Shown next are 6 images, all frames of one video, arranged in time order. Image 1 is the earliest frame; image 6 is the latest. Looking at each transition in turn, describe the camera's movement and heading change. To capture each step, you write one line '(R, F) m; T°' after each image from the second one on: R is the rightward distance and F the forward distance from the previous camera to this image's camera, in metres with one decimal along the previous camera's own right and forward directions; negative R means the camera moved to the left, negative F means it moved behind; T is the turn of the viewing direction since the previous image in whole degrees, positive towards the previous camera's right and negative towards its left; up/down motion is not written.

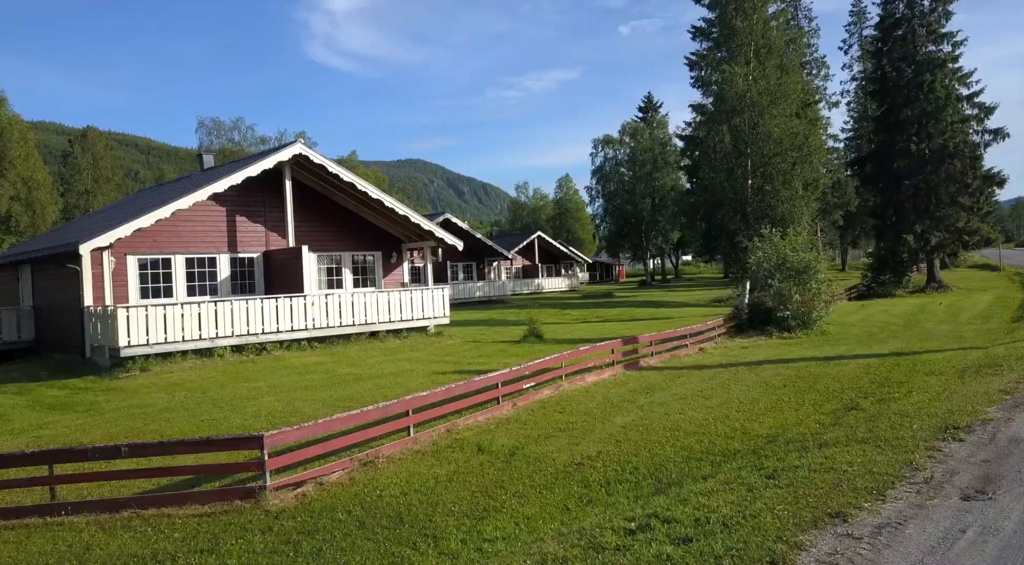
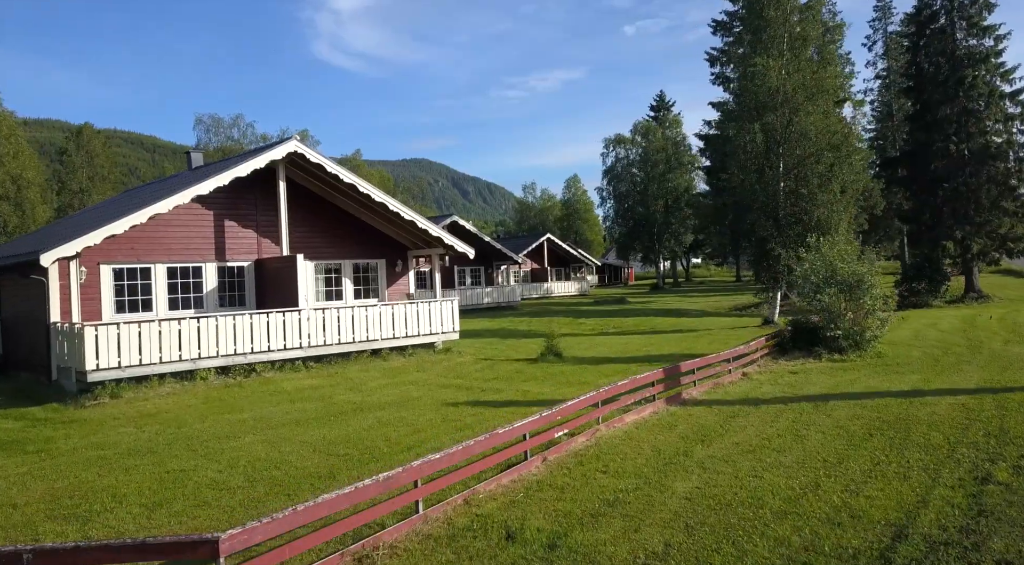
(-0.3, +1.7) m; 0°
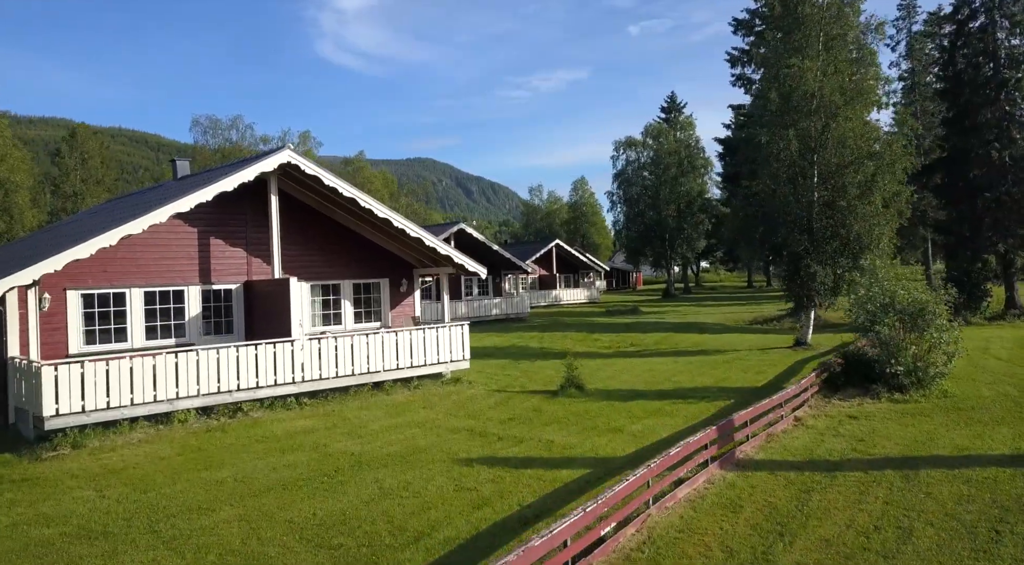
(-0.3, +1.7) m; 0°
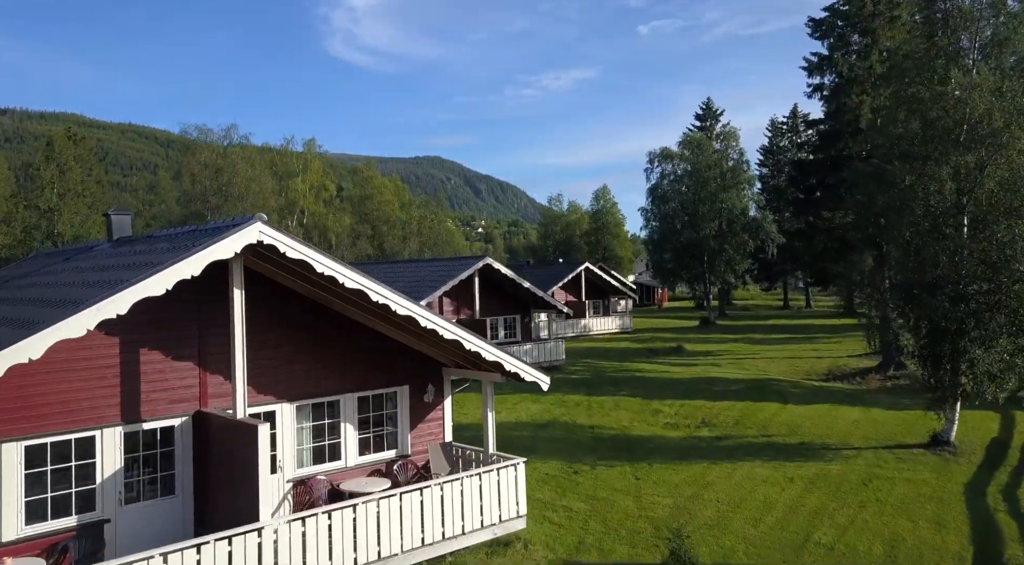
(-1.0, +5.1) m; -1°
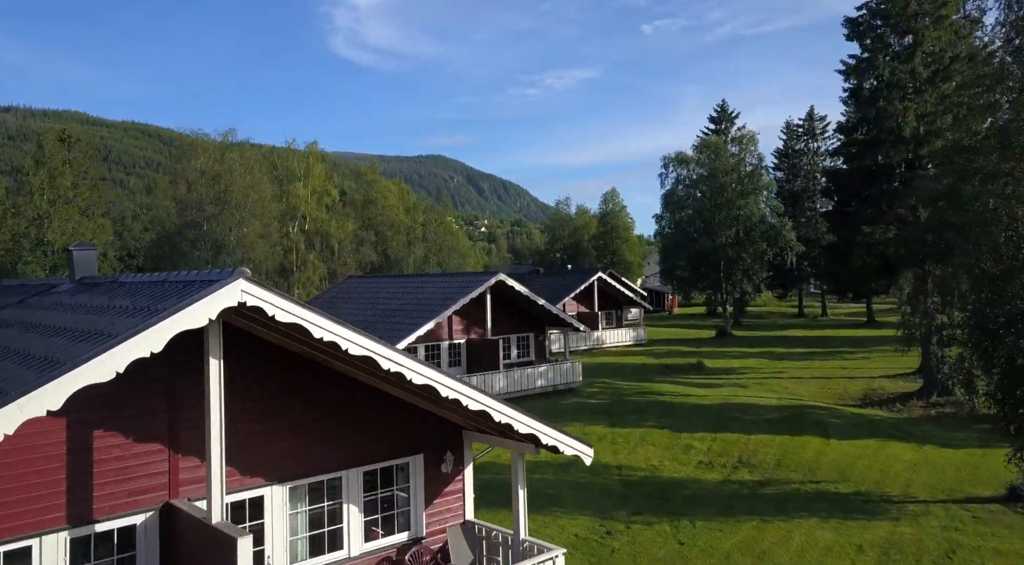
(-0.4, +1.9) m; 0°
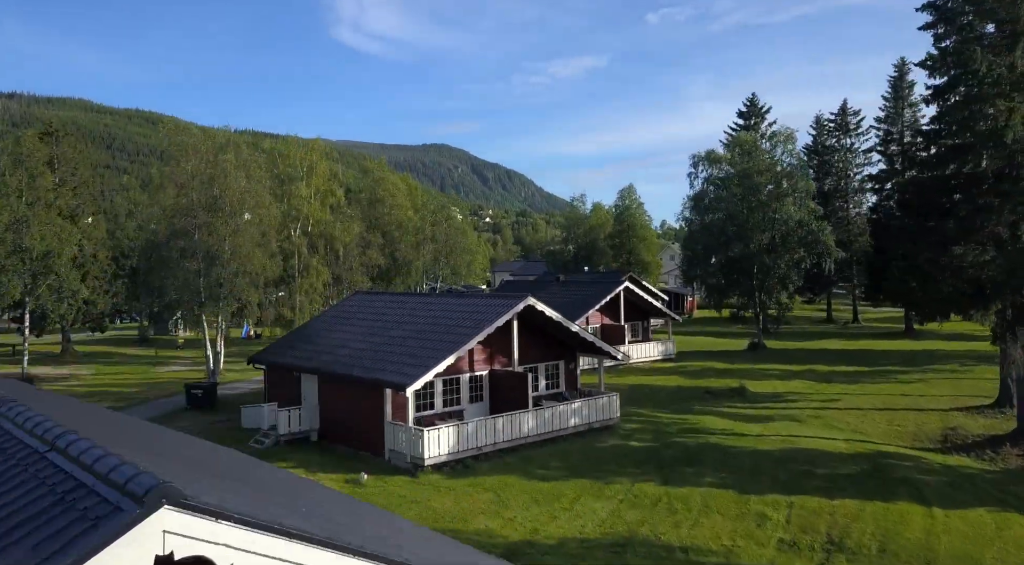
(-0.8, +3.5) m; 0°
